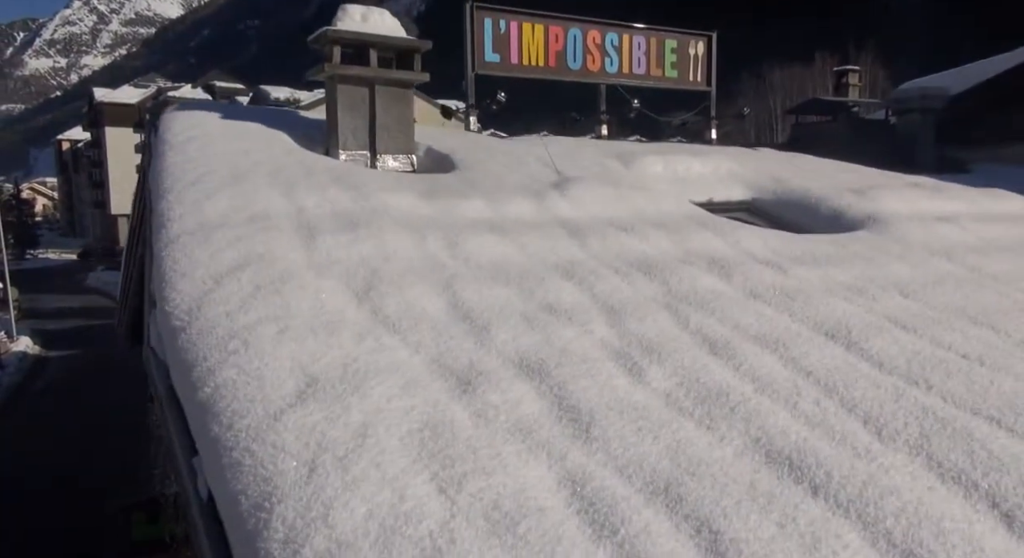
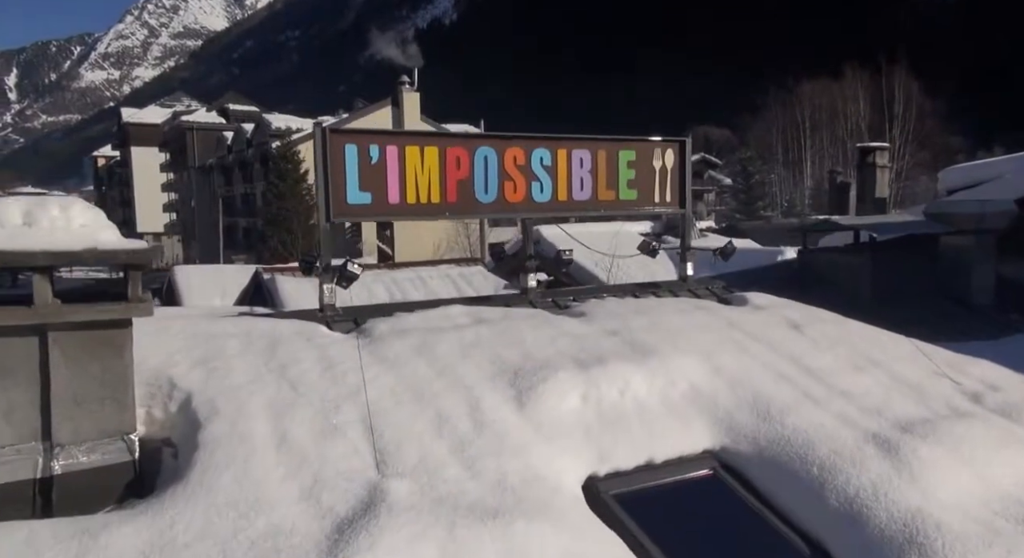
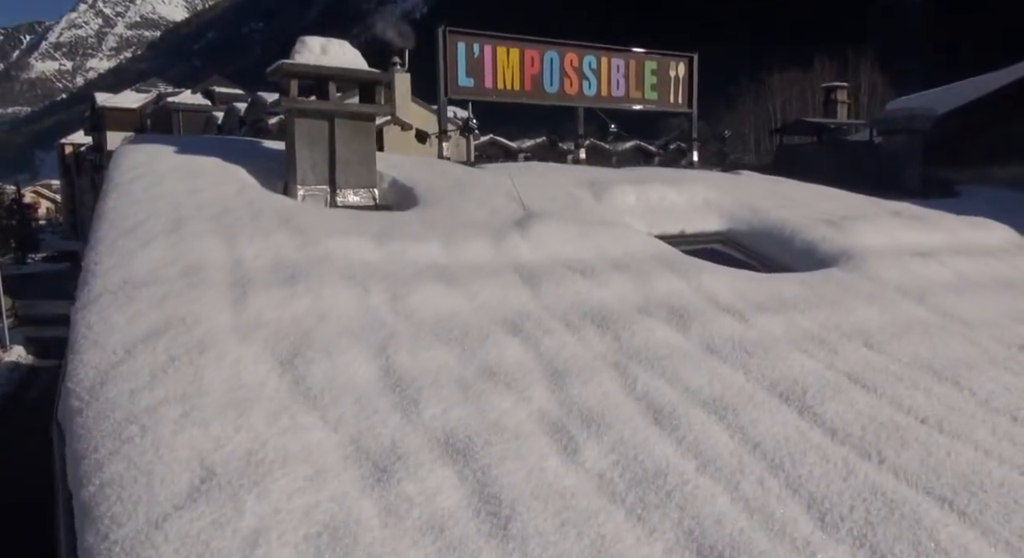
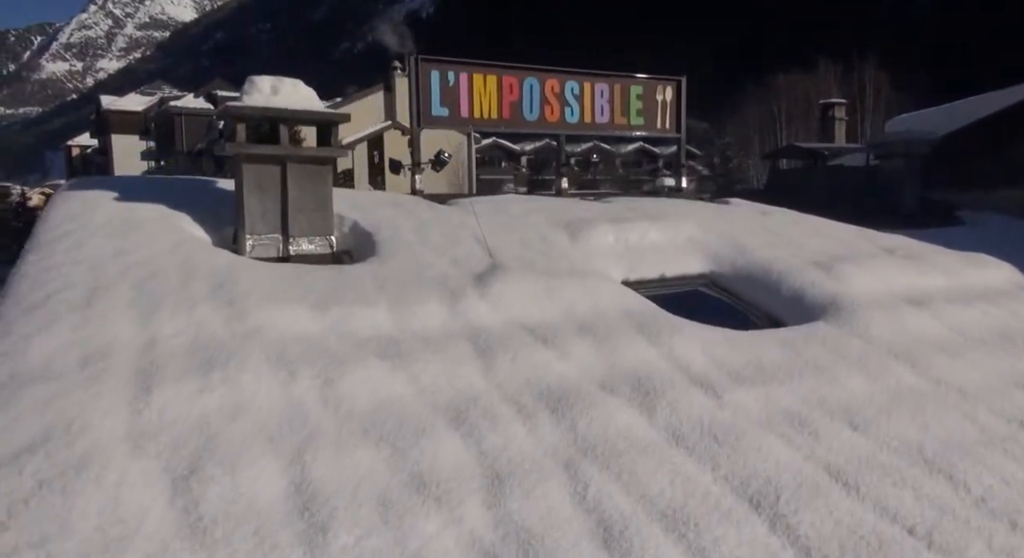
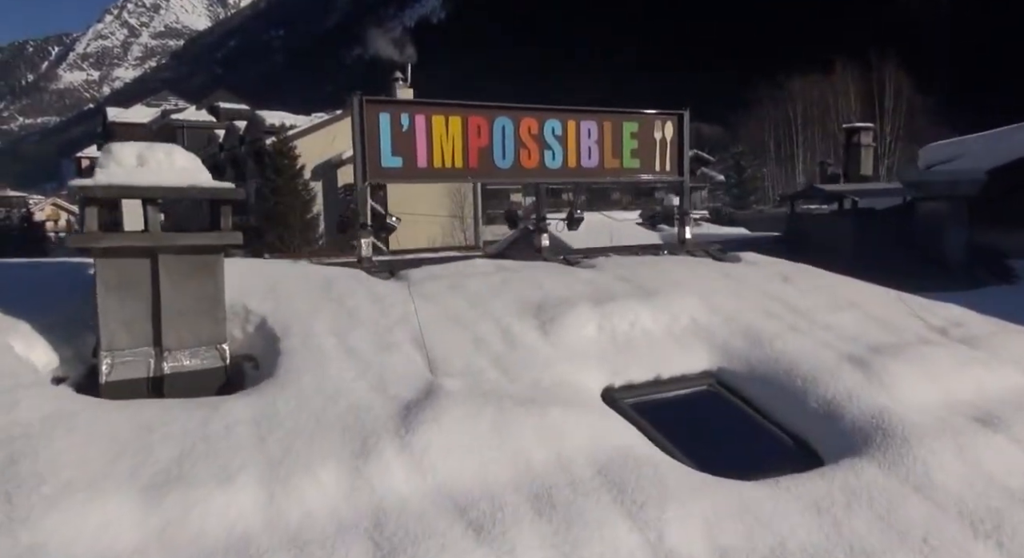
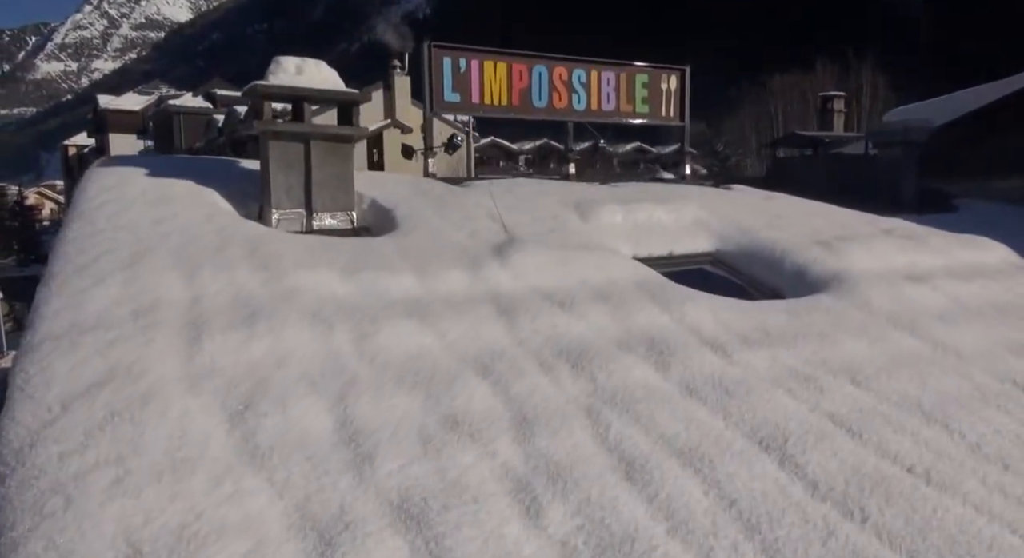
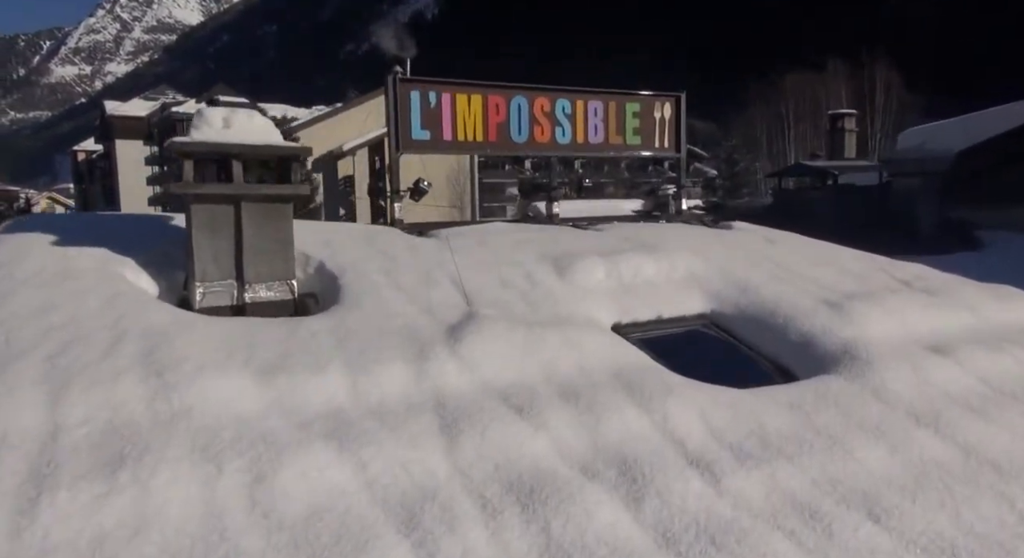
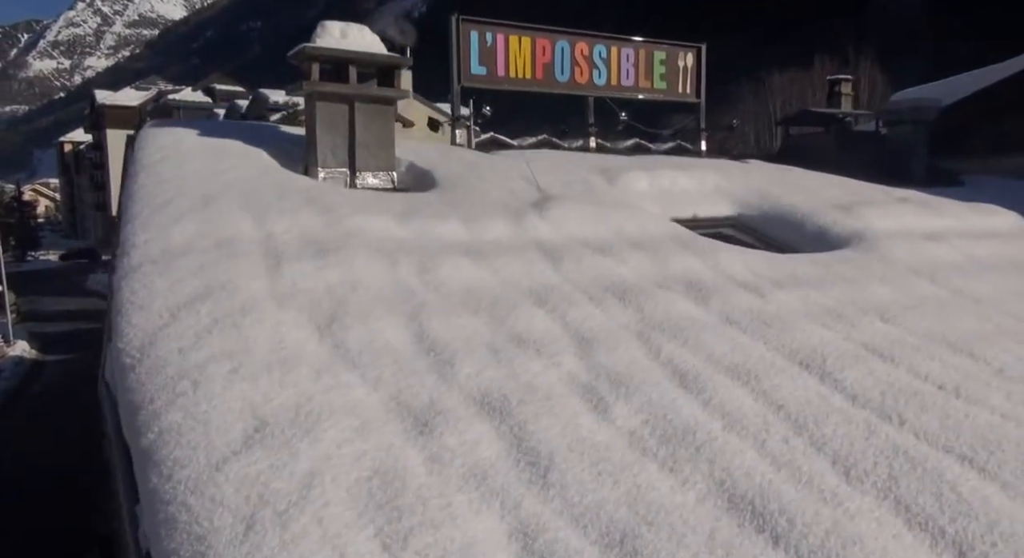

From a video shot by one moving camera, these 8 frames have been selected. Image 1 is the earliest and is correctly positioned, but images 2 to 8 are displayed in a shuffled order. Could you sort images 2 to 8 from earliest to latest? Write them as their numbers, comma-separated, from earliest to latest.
8, 3, 6, 4, 7, 5, 2
